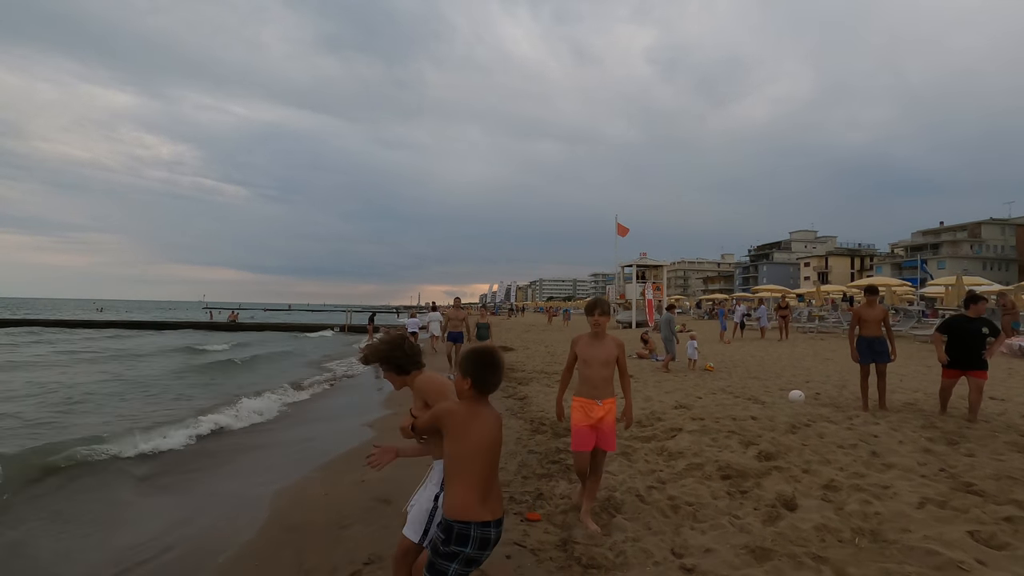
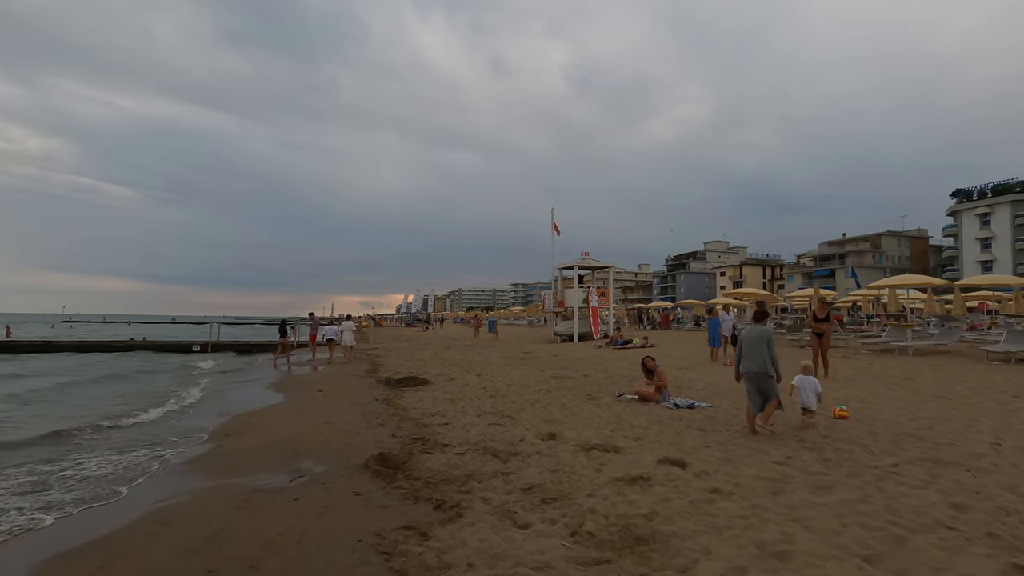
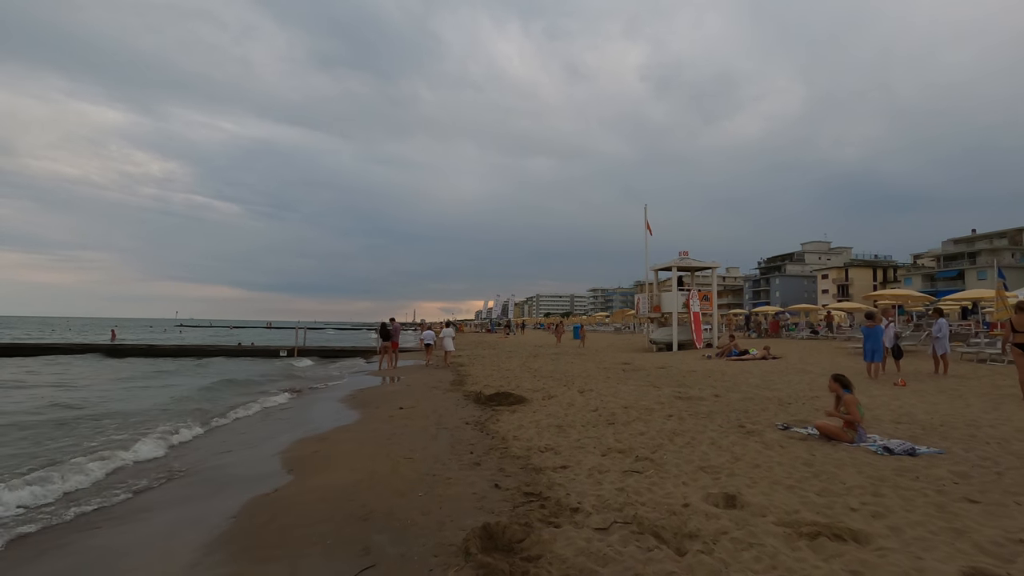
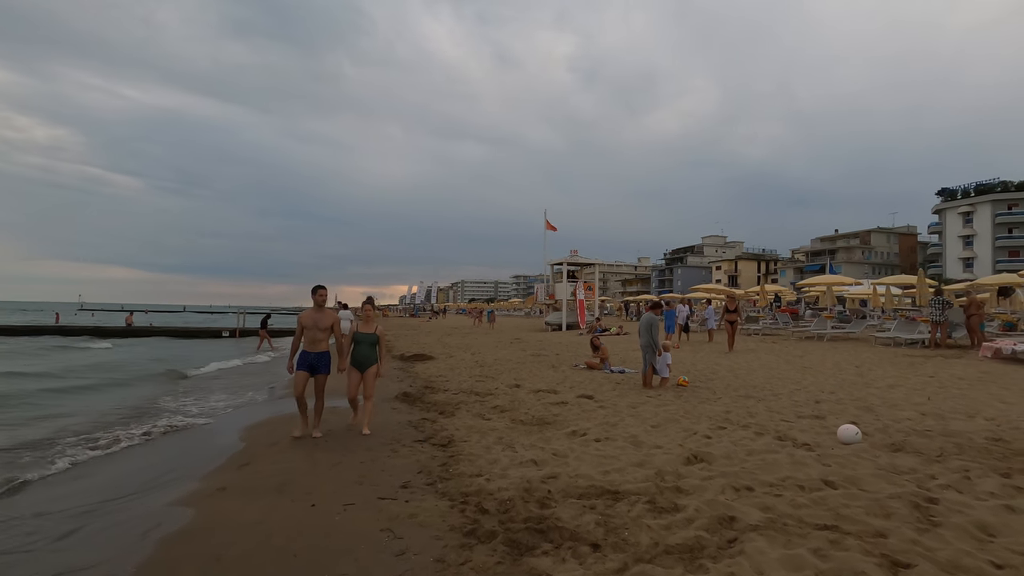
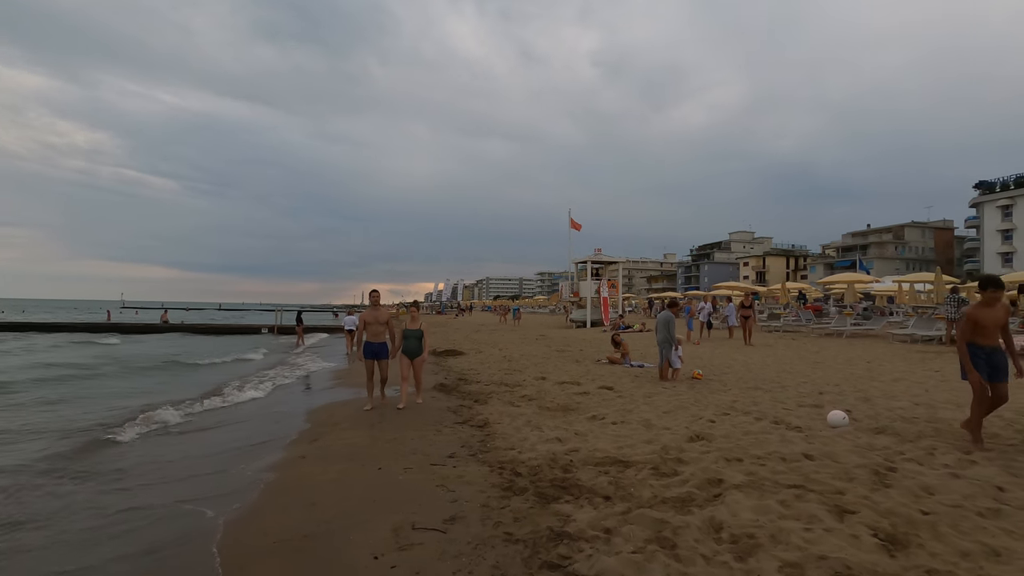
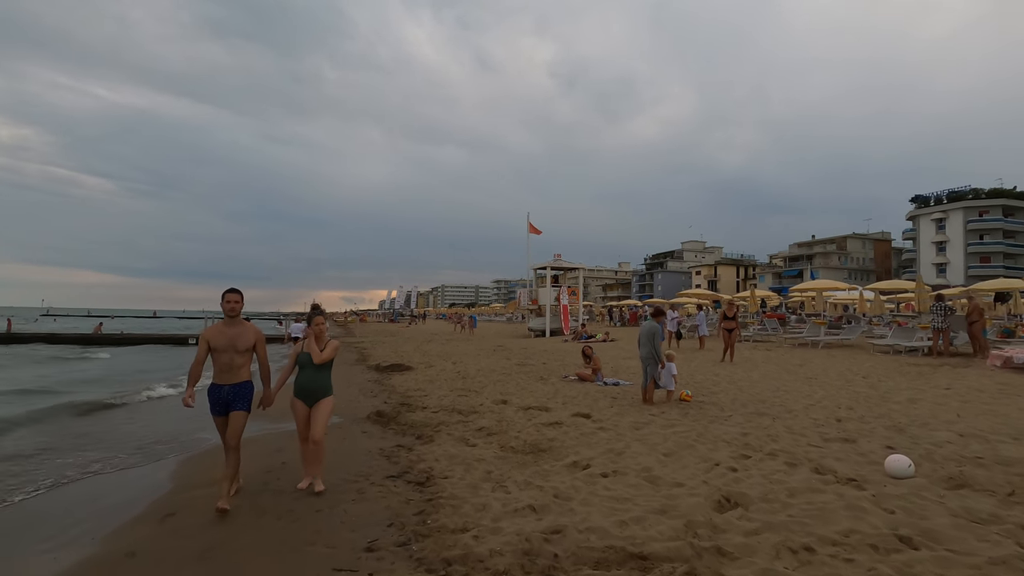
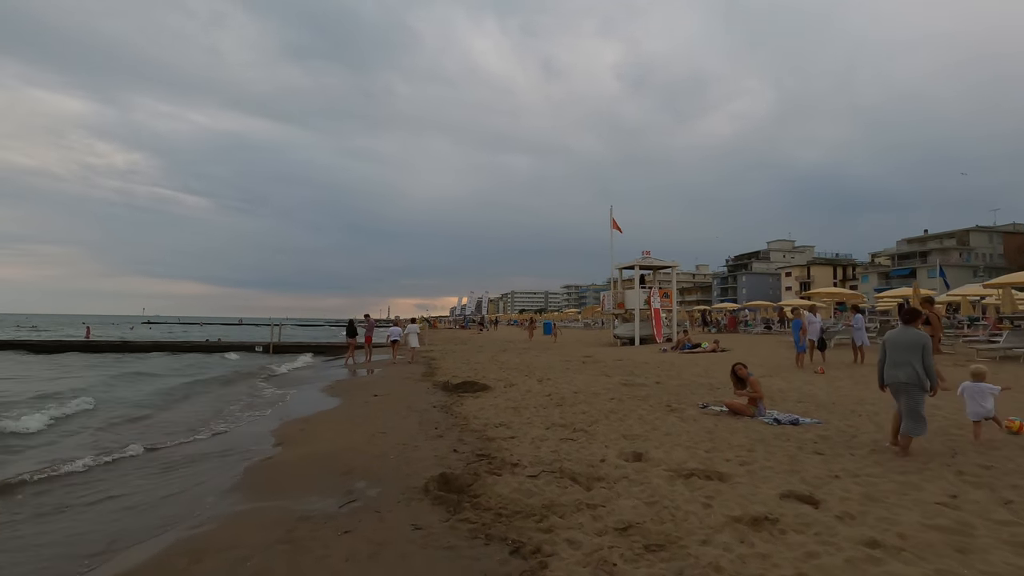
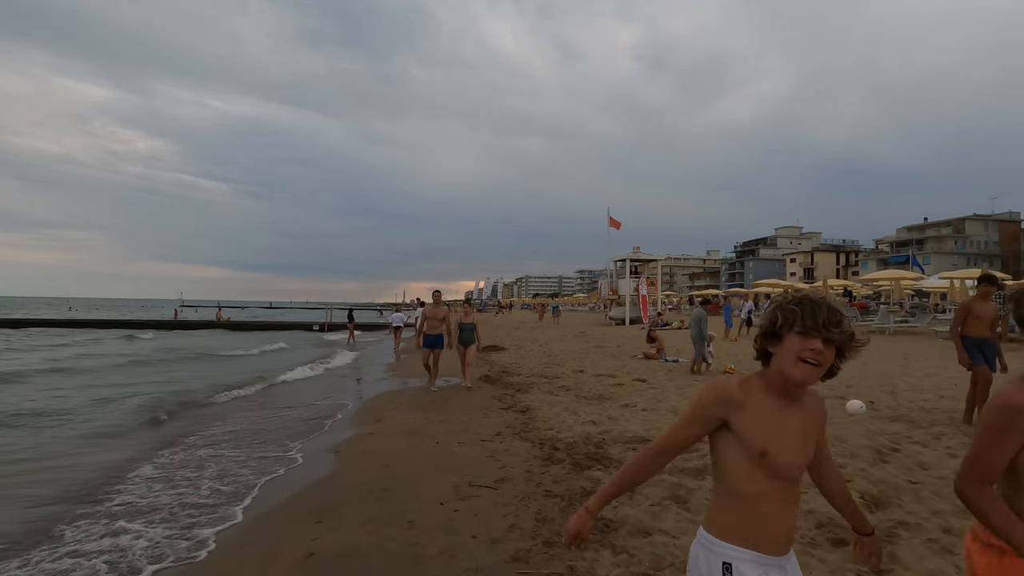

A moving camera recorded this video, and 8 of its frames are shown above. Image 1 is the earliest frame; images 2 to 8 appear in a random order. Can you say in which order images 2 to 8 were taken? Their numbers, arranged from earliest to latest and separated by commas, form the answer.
8, 5, 4, 6, 2, 7, 3
